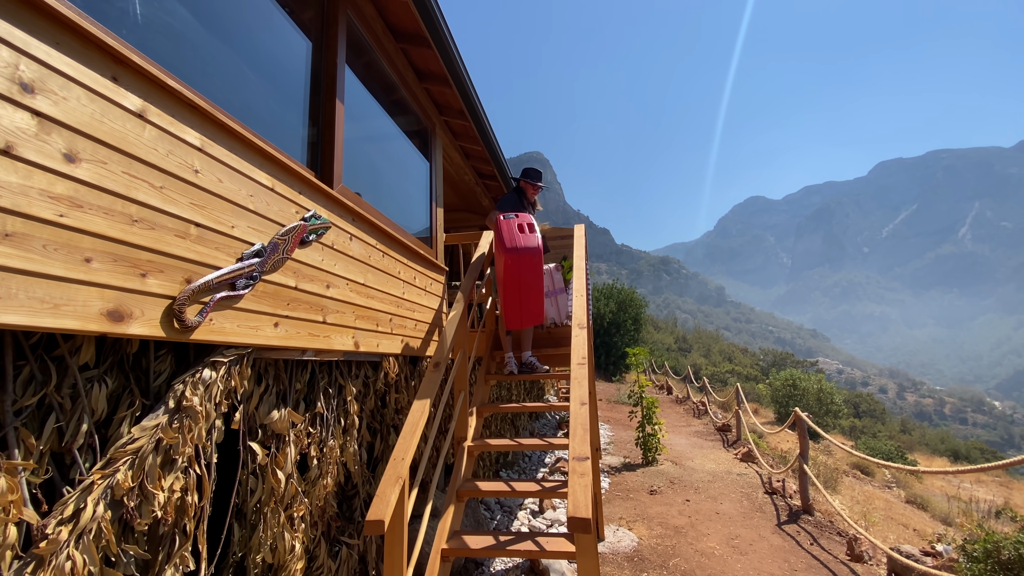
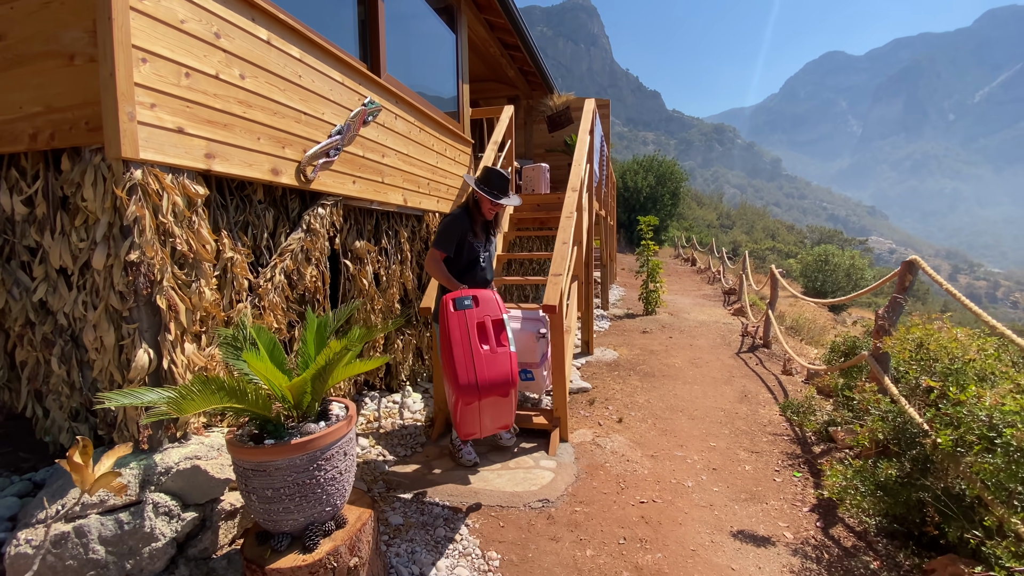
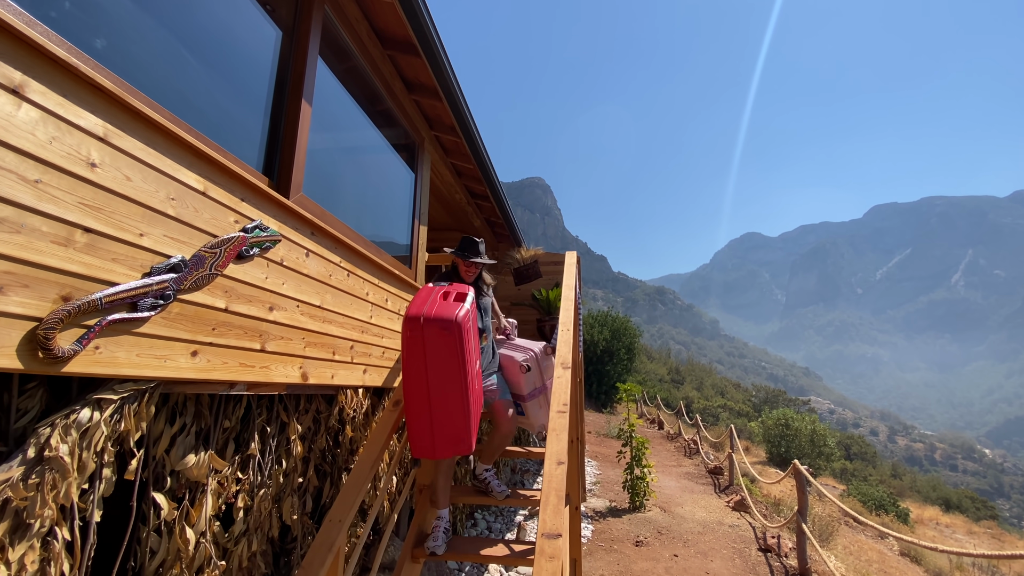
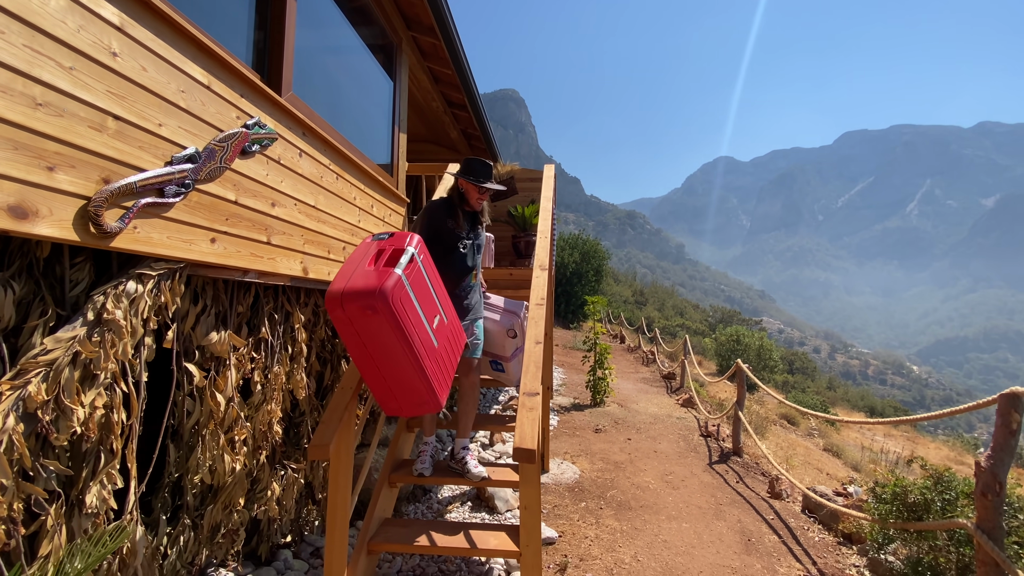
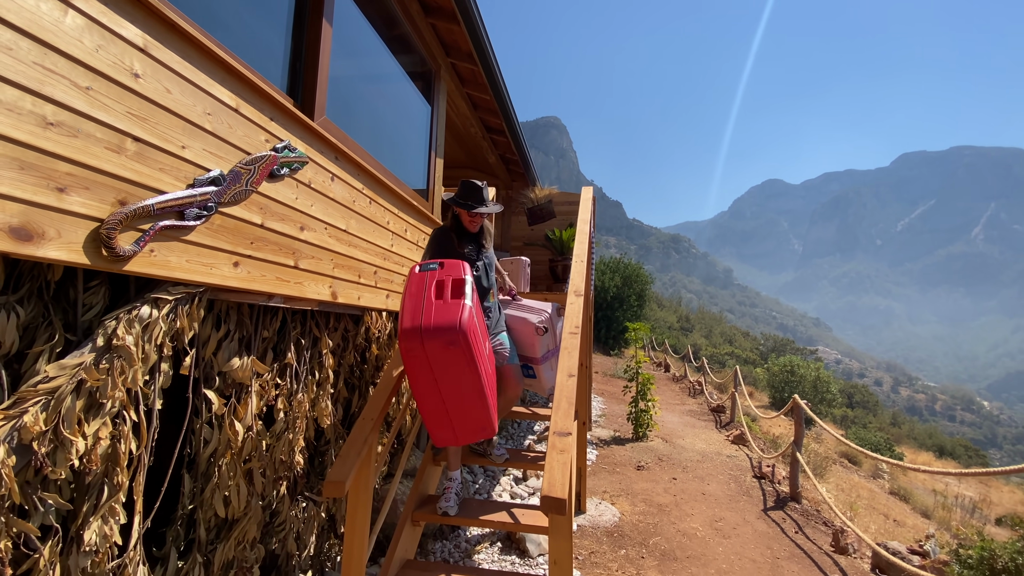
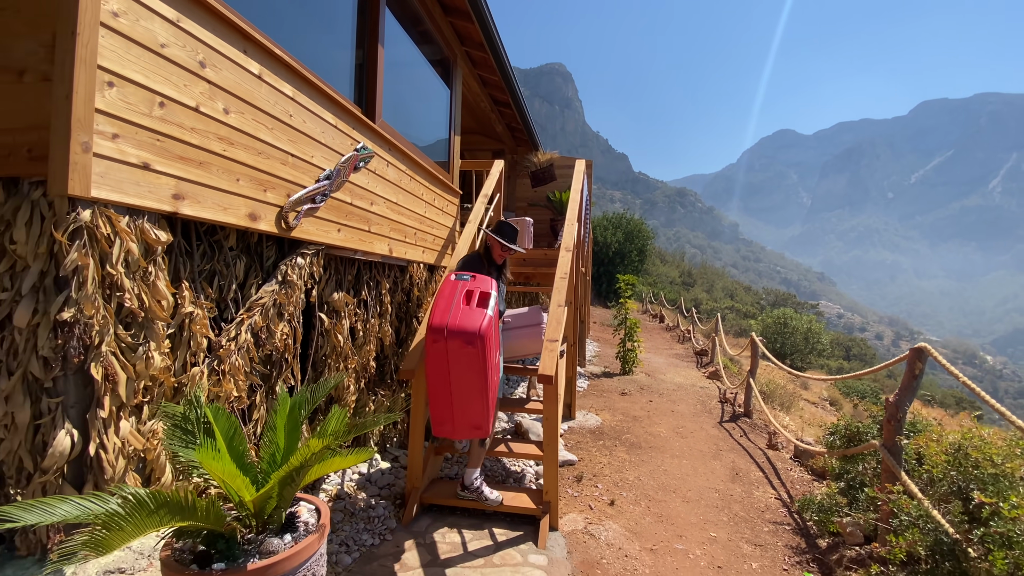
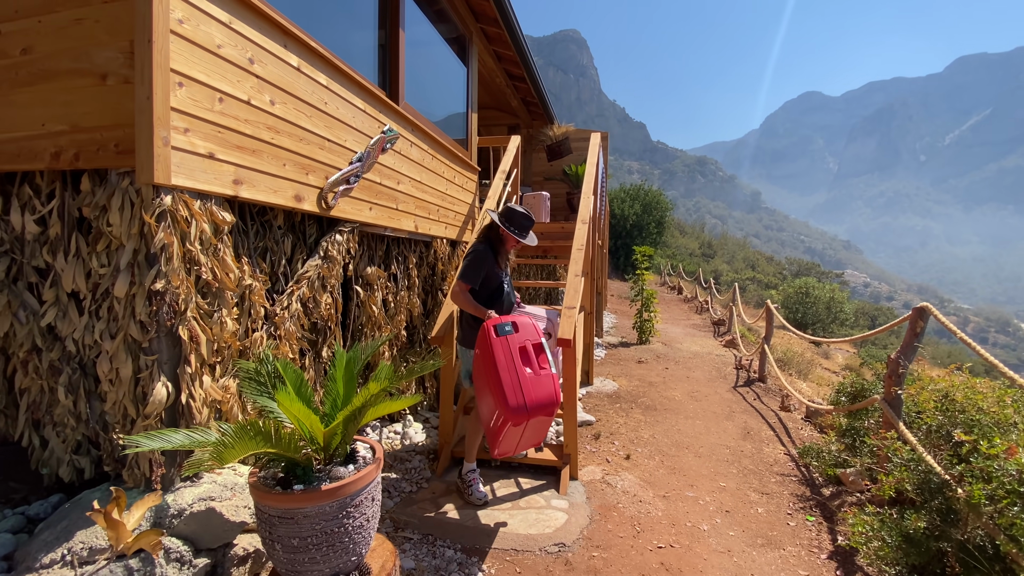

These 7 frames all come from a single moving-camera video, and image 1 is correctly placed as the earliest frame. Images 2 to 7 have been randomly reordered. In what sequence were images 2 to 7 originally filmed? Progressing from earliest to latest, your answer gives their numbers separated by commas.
3, 5, 4, 6, 7, 2
